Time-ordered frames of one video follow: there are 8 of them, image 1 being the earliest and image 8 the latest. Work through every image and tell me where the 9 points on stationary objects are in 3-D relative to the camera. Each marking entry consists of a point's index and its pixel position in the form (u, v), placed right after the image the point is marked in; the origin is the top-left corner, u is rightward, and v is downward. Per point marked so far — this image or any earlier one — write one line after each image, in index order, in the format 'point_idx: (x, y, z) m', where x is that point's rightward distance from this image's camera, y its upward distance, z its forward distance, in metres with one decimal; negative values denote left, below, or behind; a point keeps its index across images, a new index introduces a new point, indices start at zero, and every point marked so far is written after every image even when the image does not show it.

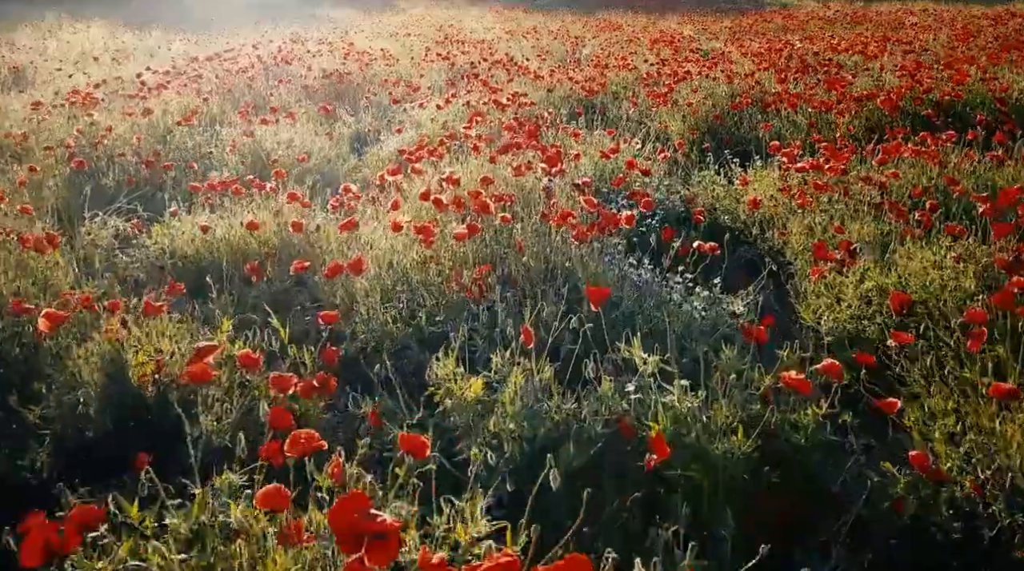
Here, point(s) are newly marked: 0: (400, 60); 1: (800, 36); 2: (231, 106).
0: (-1.6, +3.3, +13.6) m
1: (+5.4, +4.6, +17.5) m
2: (-2.6, +1.7, +8.7) m
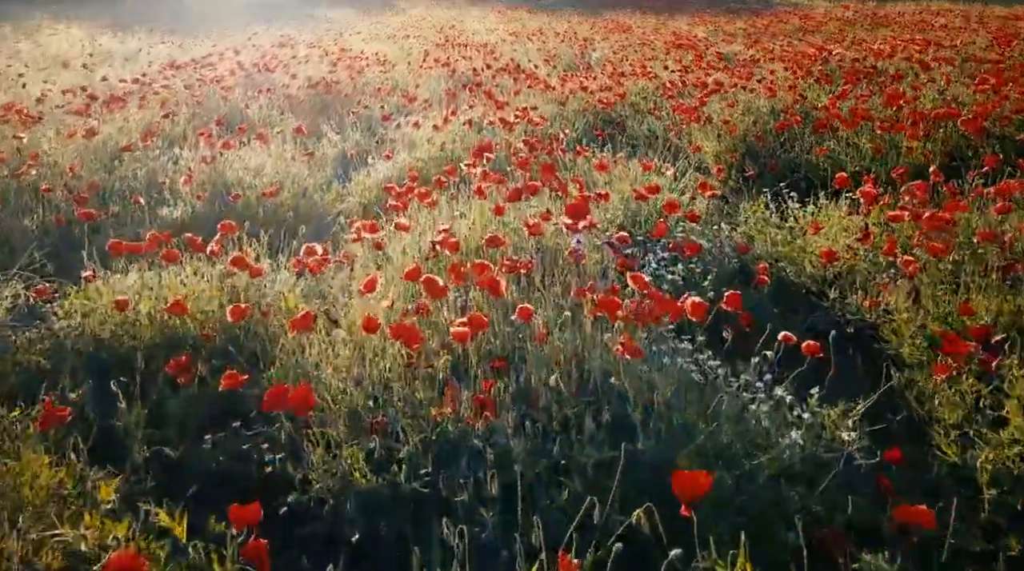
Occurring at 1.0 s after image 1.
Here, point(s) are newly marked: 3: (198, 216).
0: (-1.6, +2.9, +12.5) m
1: (+5.5, +4.3, +16.4) m
2: (-2.6, +1.3, +7.7) m
3: (-1.8, +0.4, +5.3) m
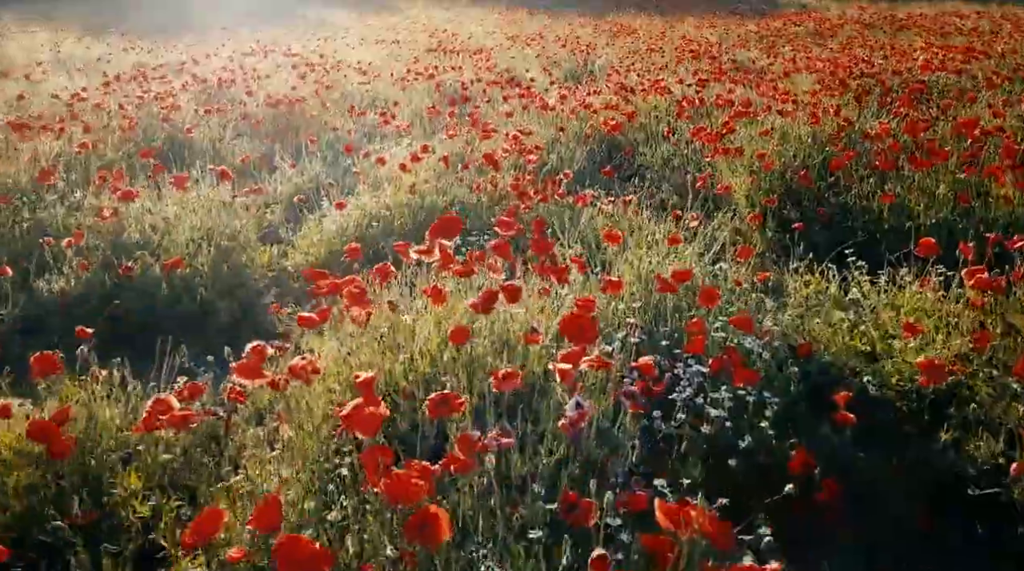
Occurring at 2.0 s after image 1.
0: (-1.6, +2.5, +11.3) m
1: (+5.4, +3.9, +15.1) m
2: (-2.6, +0.9, +6.4) m
3: (-1.9, 0.0, +4.1) m
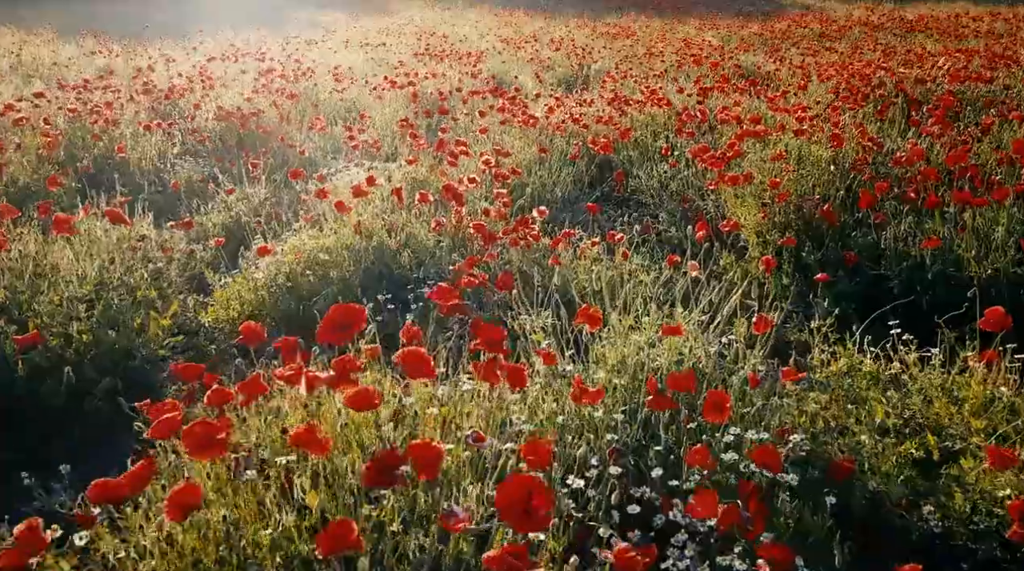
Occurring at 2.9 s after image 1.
0: (-1.8, +2.2, +10.4) m
1: (+5.3, +3.6, +14.2) m
2: (-2.8, +0.6, +5.5) m
3: (-2.1, -0.3, +3.2) m
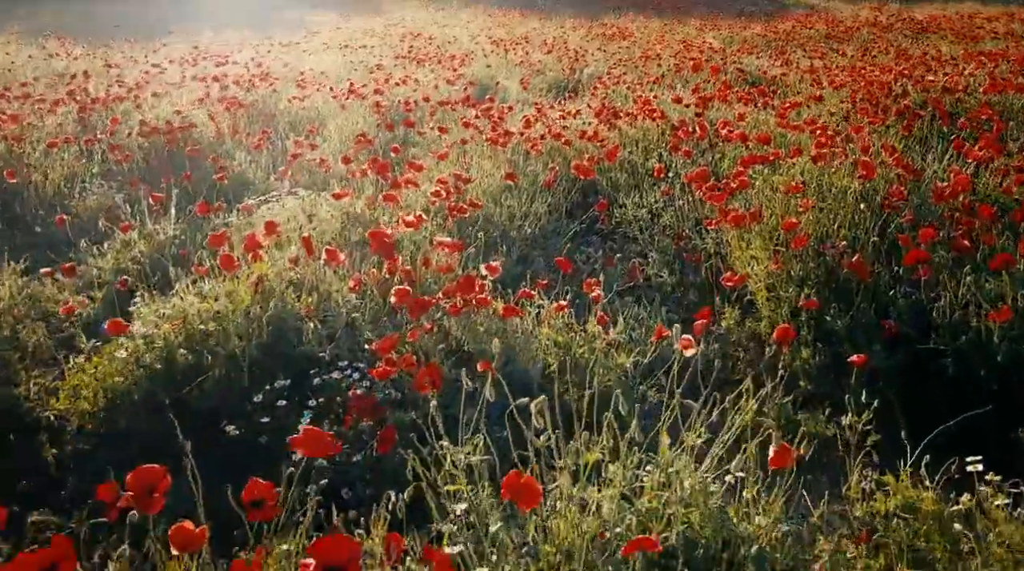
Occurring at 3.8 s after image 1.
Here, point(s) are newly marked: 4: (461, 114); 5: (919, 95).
0: (-2.0, +1.9, +9.4) m
1: (+5.1, +3.3, +13.3) m
2: (-3.0, +0.4, +4.6) m
3: (-2.3, -0.6, +2.2) m
4: (-0.4, +1.4, +7.7) m
5: (+3.3, +1.5, +7.5) m
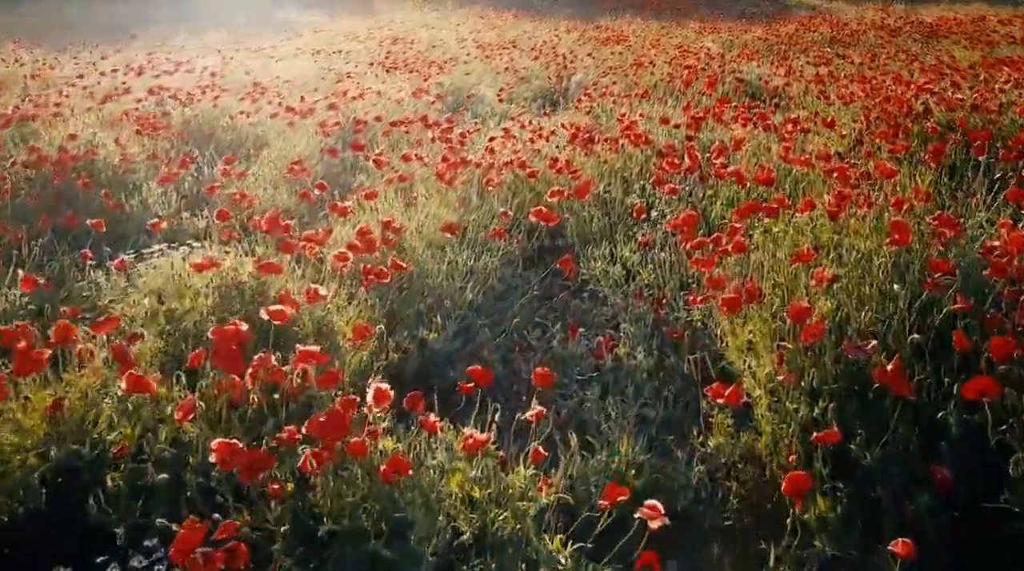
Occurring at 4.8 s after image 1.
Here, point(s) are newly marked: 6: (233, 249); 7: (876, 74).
0: (-2.2, +1.6, +8.4) m
1: (+4.8, +3.0, +12.3) m
2: (-3.3, 0.0, +3.6) m
3: (-2.5, -0.9, +1.2) m
4: (-0.7, +1.1, +6.7) m
5: (+3.0, +1.2, +6.5) m
6: (-1.2, +0.2, +3.8) m
7: (+3.8, +2.2, +9.6) m
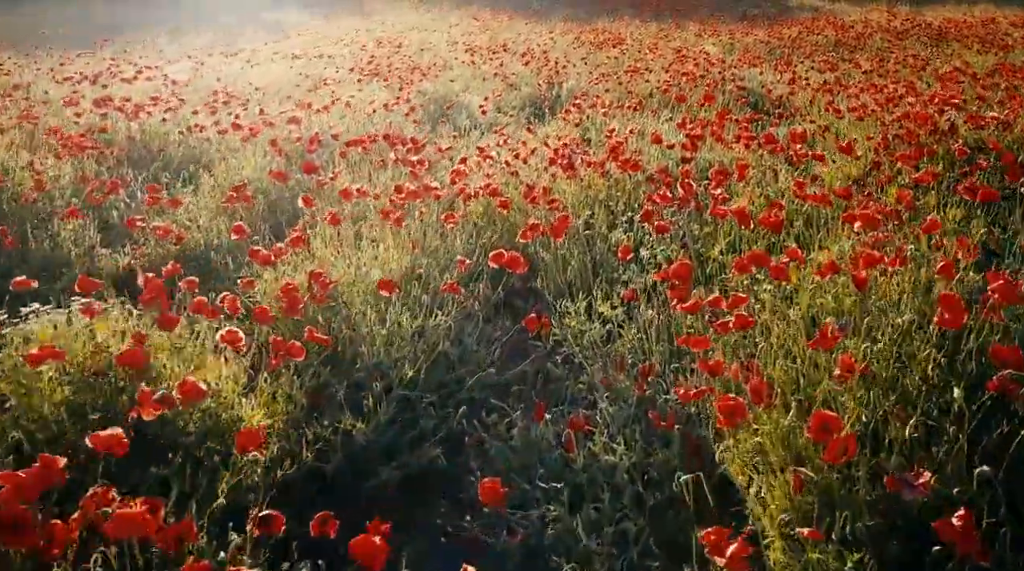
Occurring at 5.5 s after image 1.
0: (-2.4, +1.4, +7.7) m
1: (+4.7, +2.7, +11.5) m
2: (-3.4, -0.2, +2.8) m
3: (-2.7, -1.2, +0.5) m
4: (-0.9, +0.8, +6.0) m
5: (+2.9, +0.9, +5.8) m
6: (-1.3, -0.1, +3.0) m
7: (+3.6, +1.9, +8.8) m
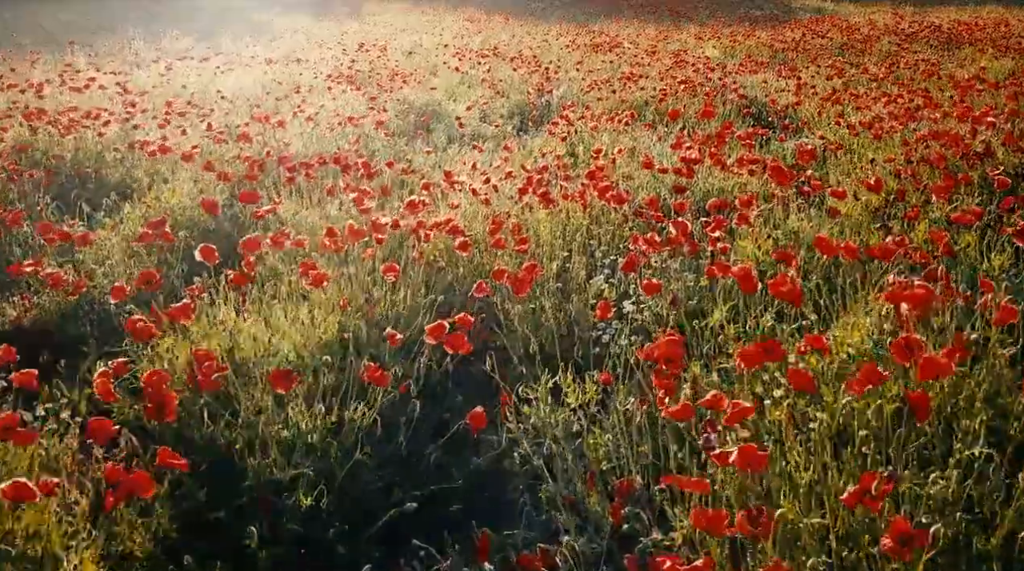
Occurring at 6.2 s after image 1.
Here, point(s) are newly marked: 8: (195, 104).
0: (-2.6, +1.1, +6.9) m
1: (+4.5, +2.4, +10.7) m
2: (-3.6, -0.5, +2.0) m
3: (-2.9, -1.4, -0.3) m
4: (-1.0, +0.6, +5.2) m
5: (+2.7, +0.7, +5.0) m
6: (-1.5, -0.3, +2.3) m
7: (+3.4, +1.6, +8.0) m
8: (-3.1, +1.8, +9.1) m
